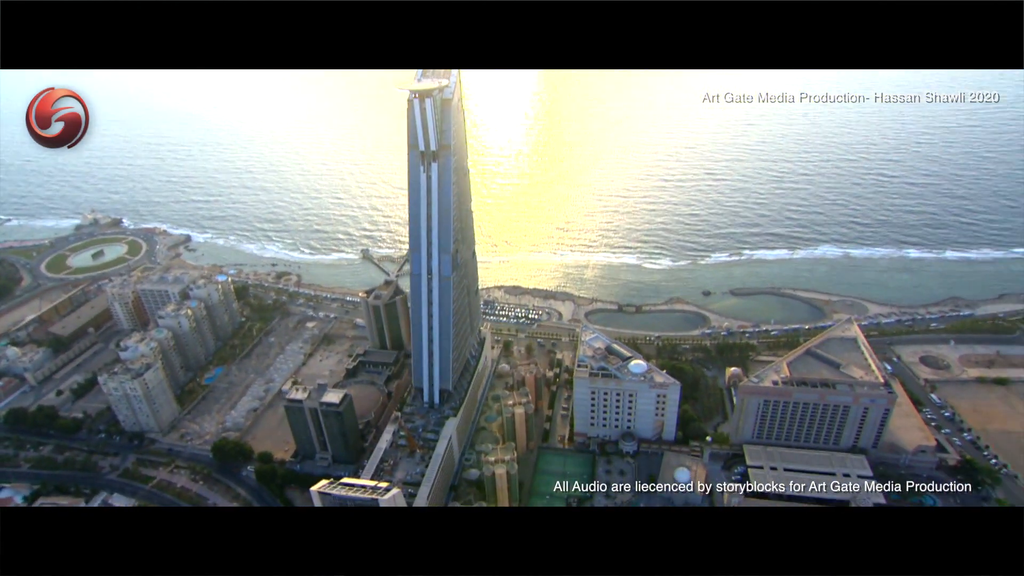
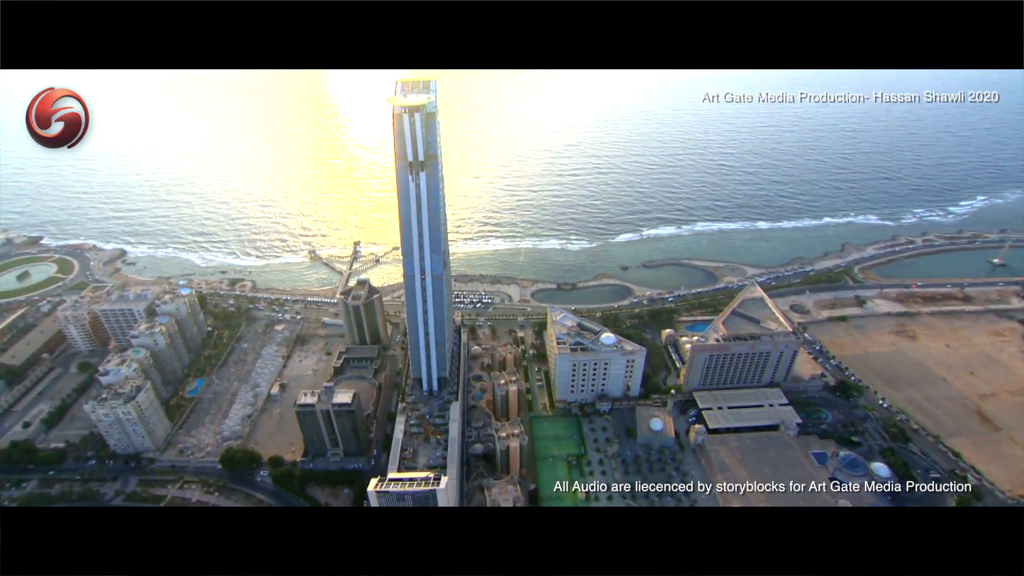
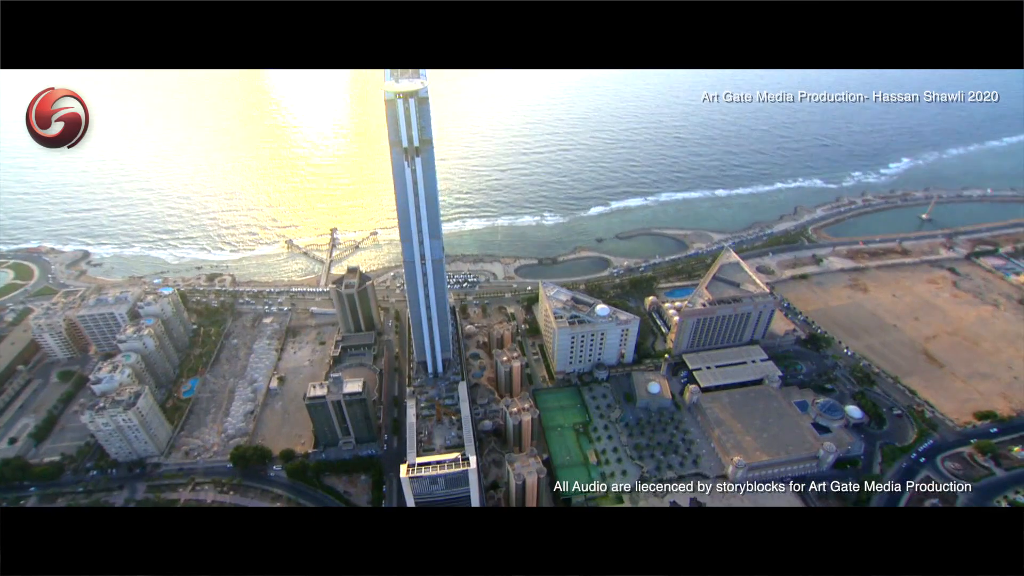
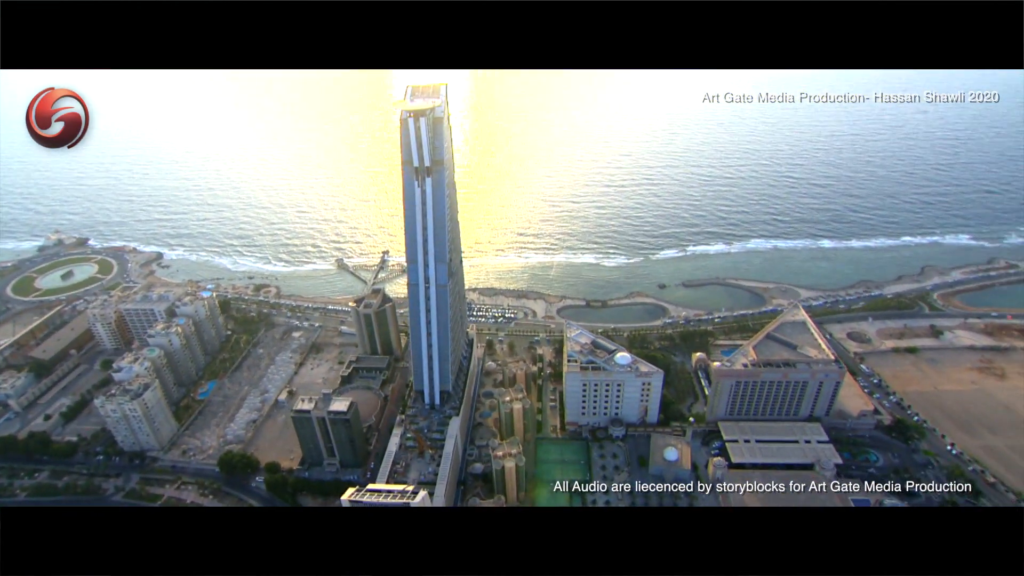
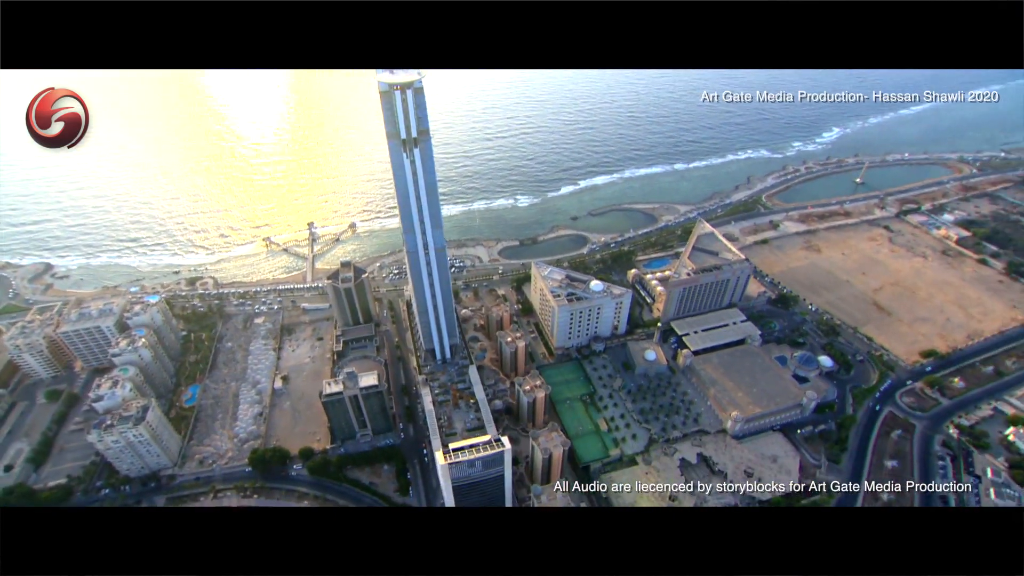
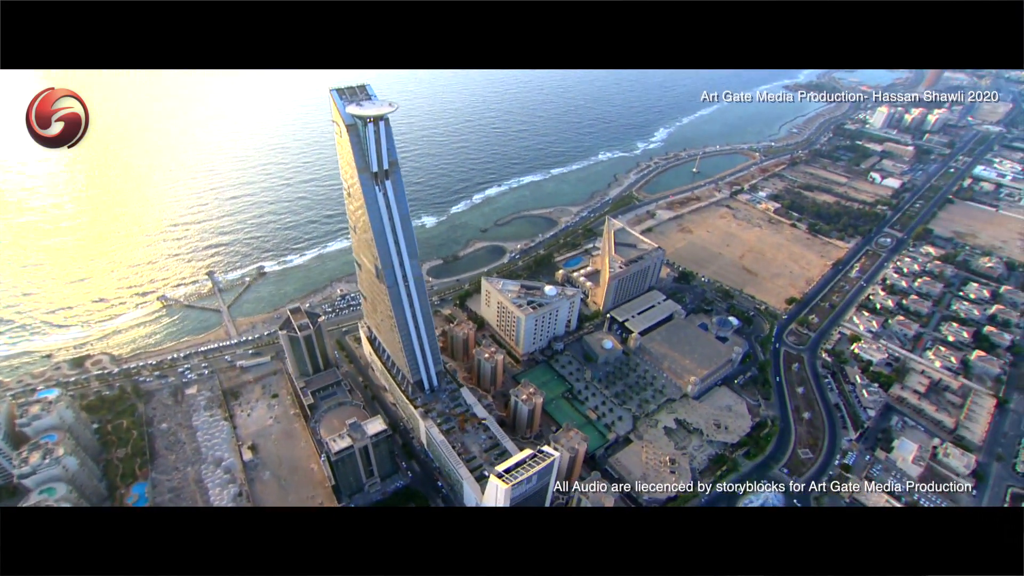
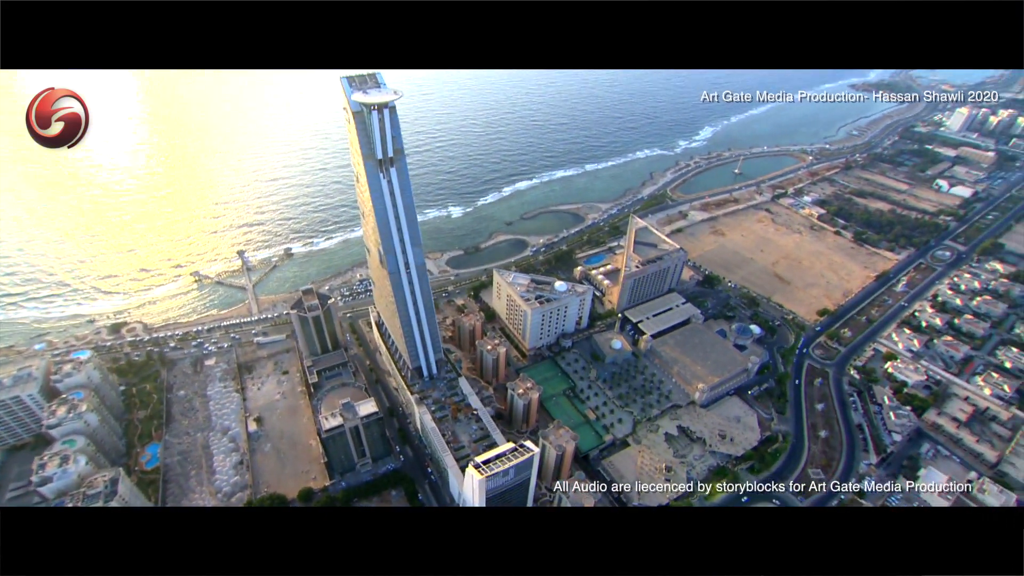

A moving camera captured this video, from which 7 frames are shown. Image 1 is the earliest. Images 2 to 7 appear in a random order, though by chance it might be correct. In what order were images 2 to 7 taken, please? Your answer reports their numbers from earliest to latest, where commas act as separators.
4, 2, 3, 5, 7, 6
